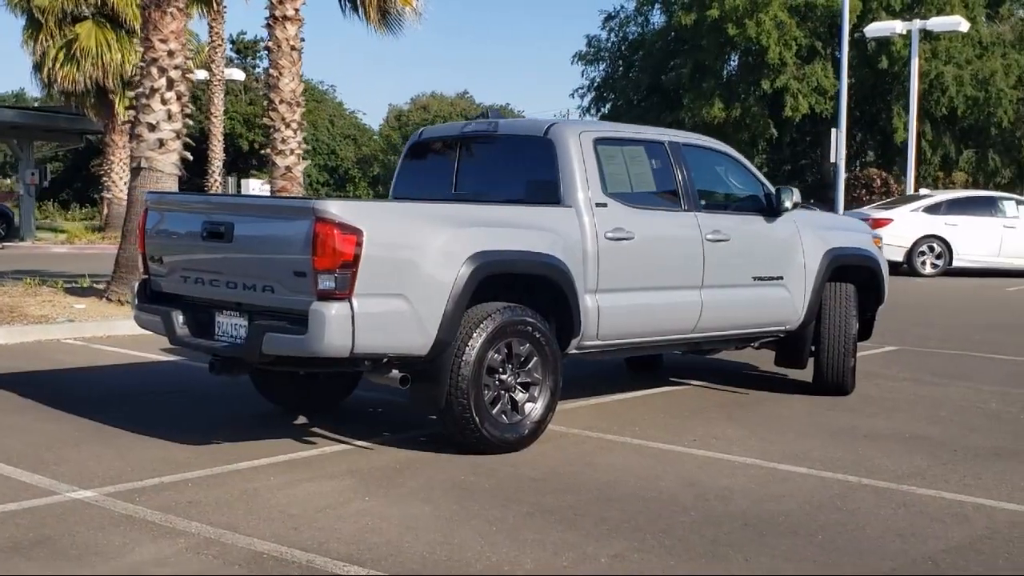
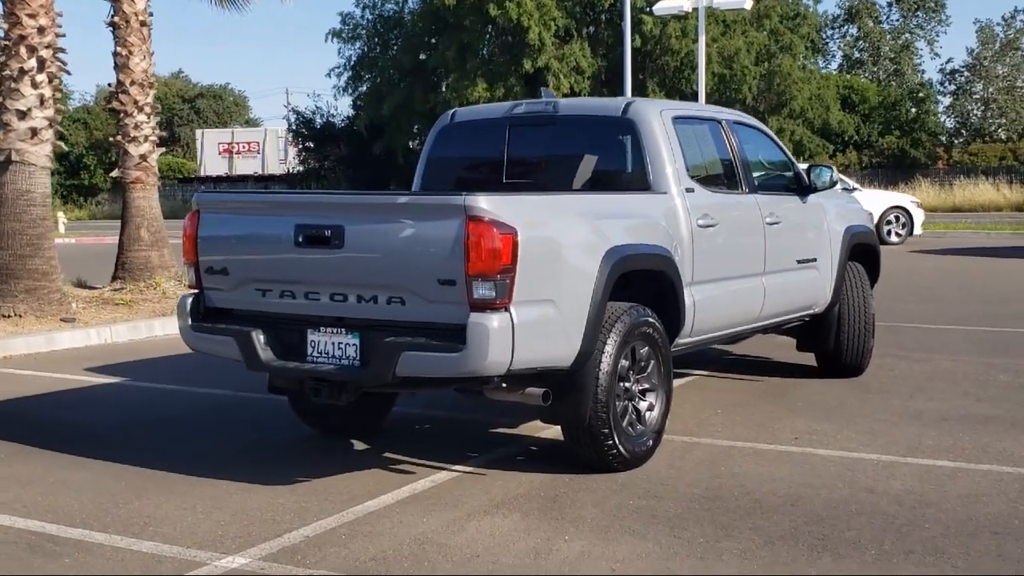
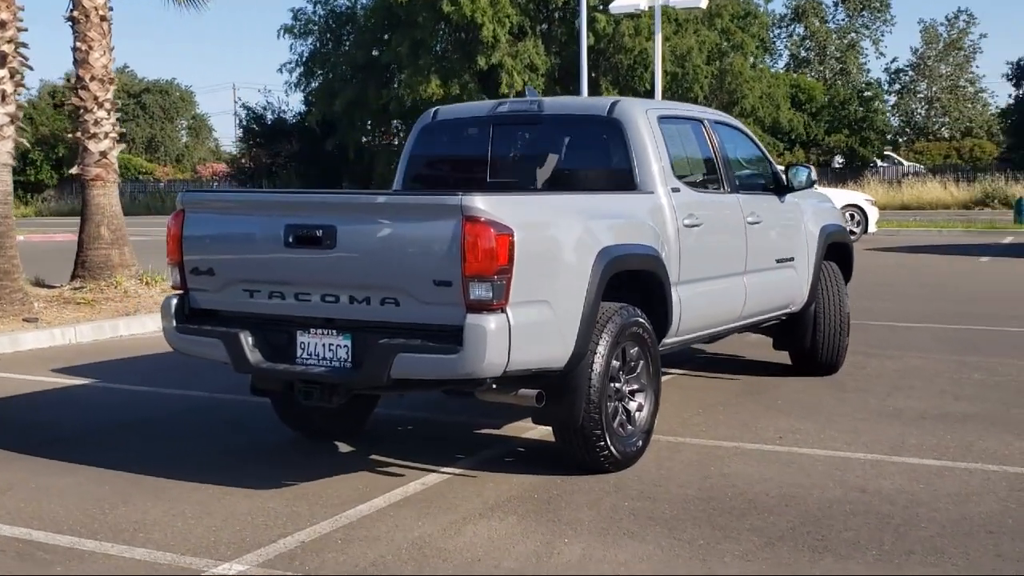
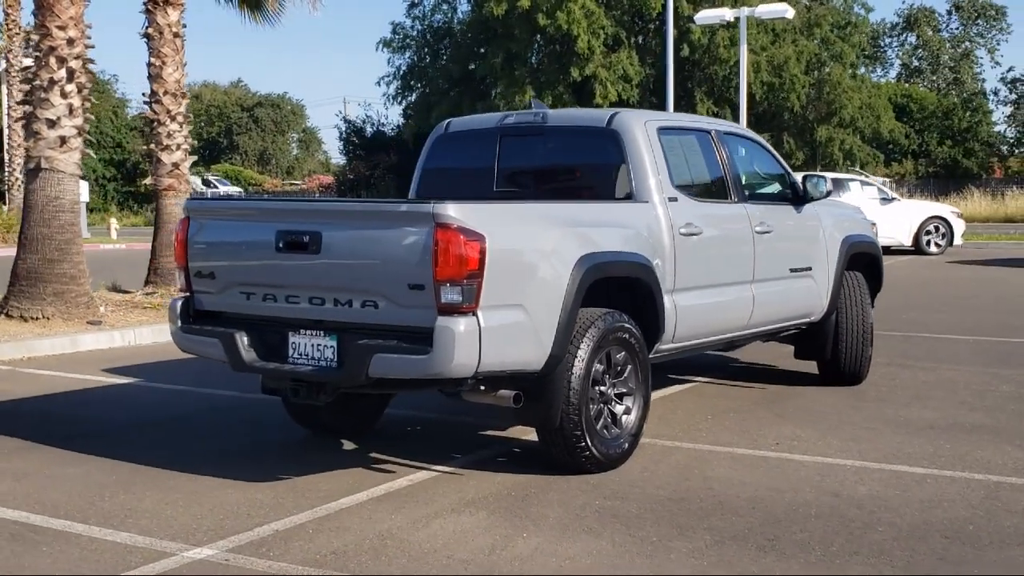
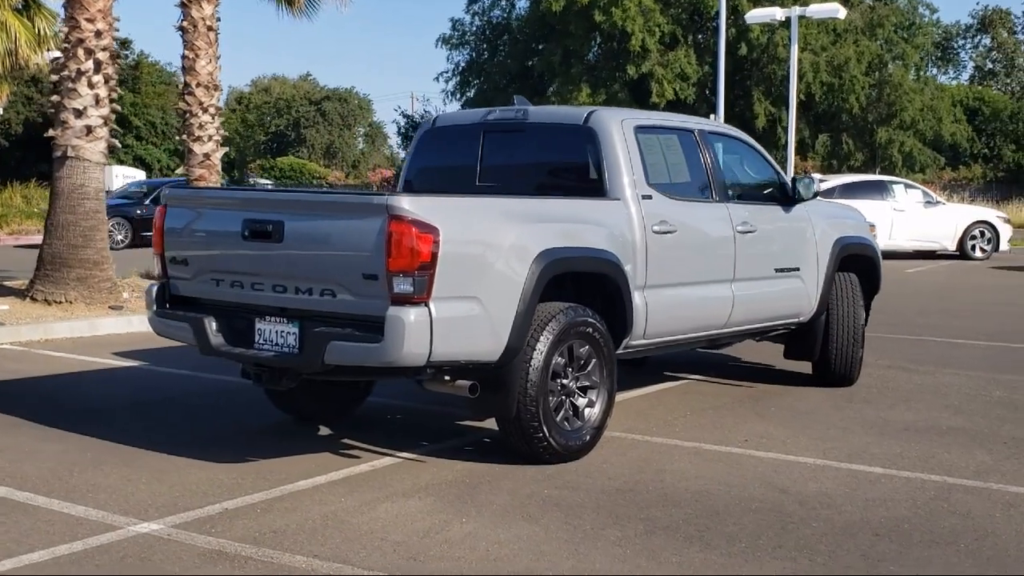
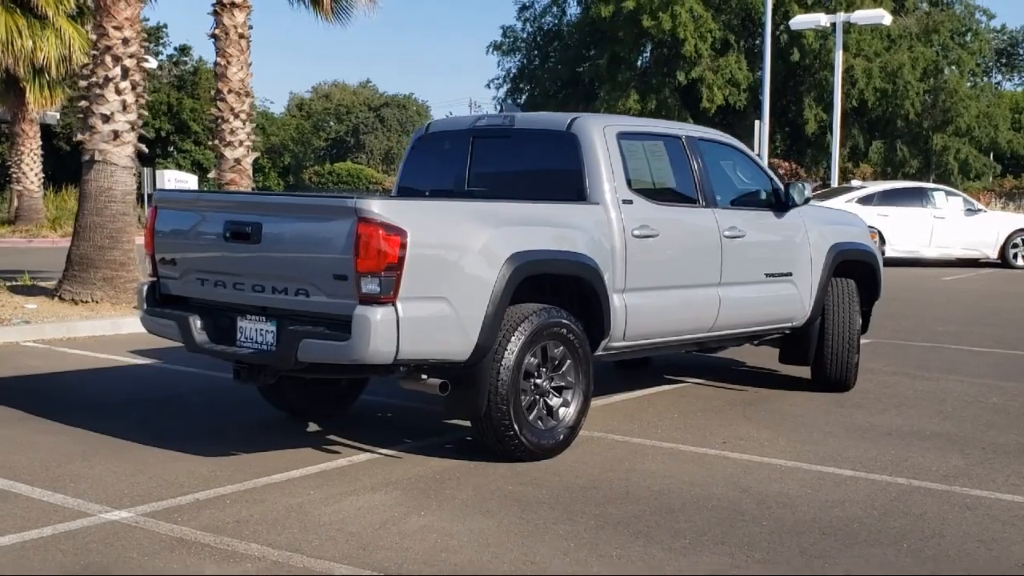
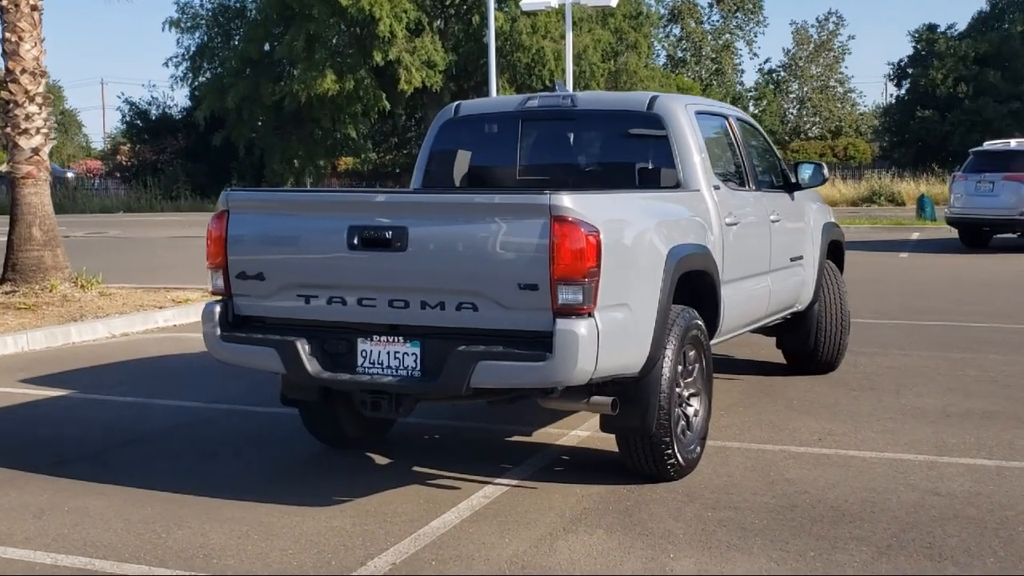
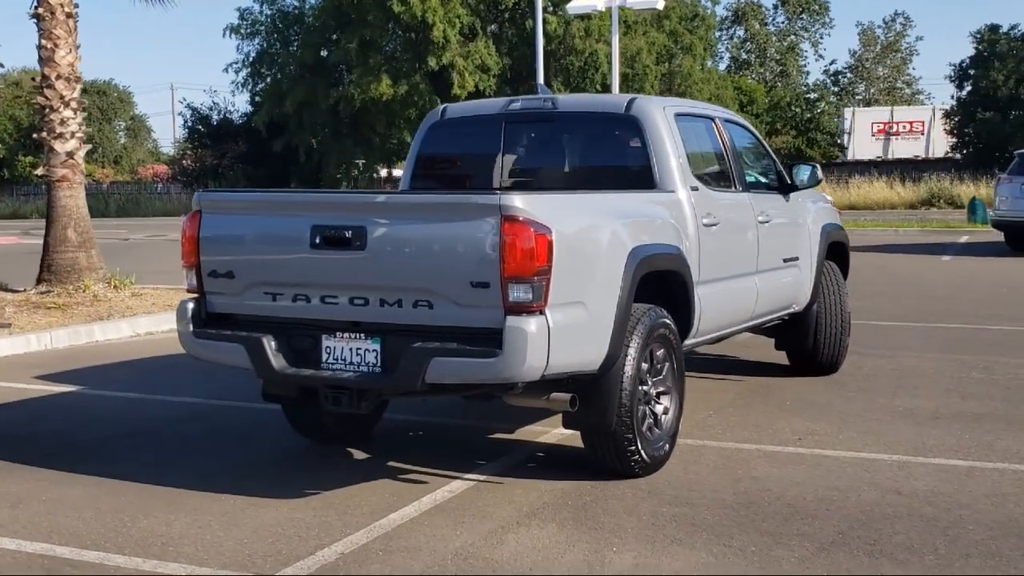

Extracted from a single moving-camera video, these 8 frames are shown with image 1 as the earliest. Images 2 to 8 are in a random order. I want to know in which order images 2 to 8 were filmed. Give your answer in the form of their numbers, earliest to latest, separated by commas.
6, 5, 4, 2, 3, 8, 7
